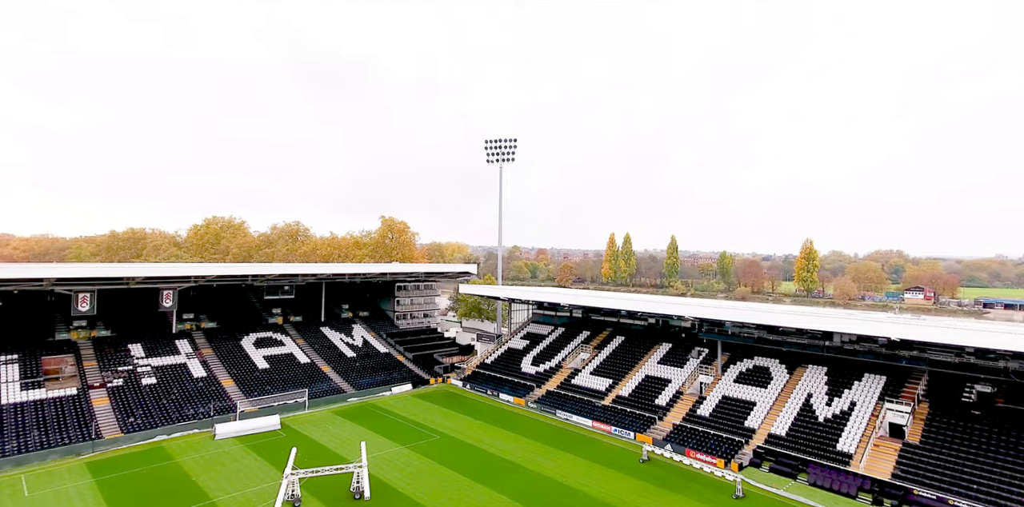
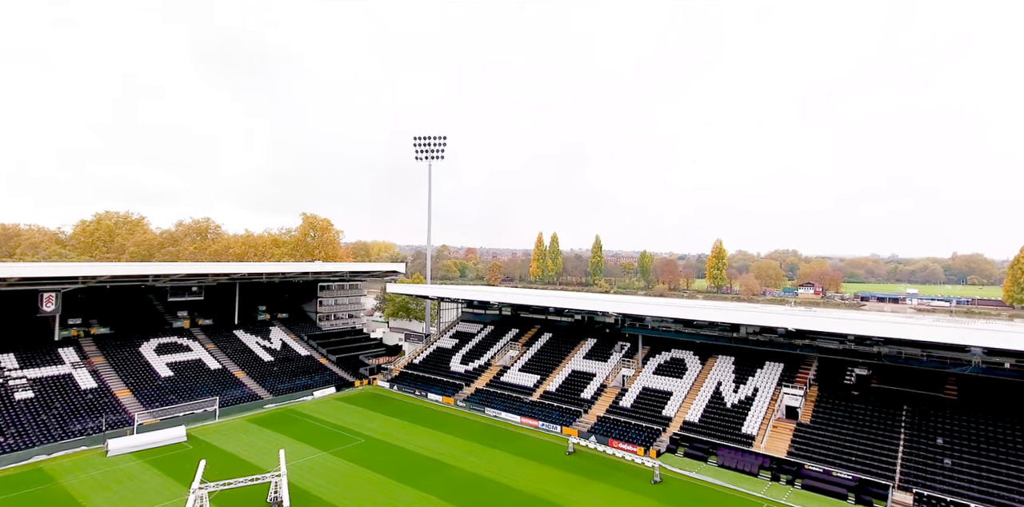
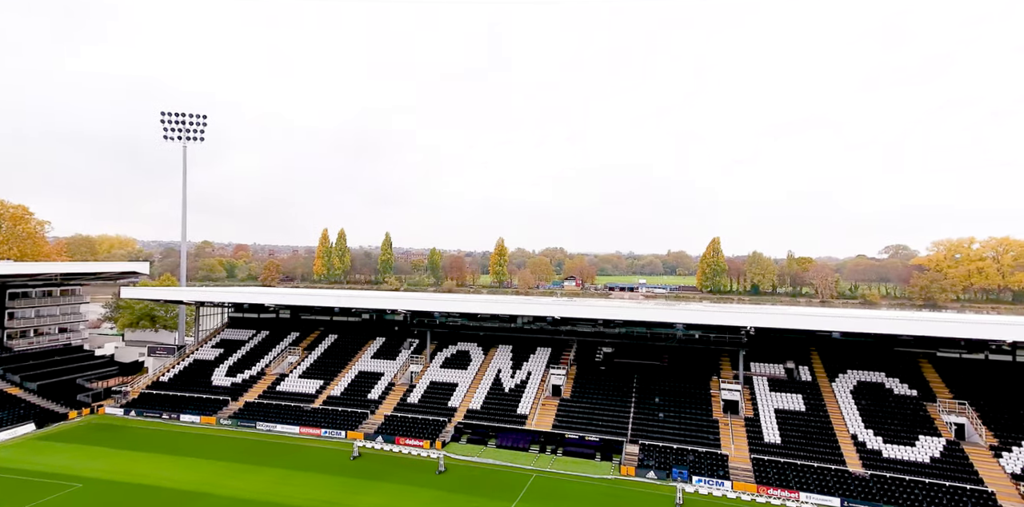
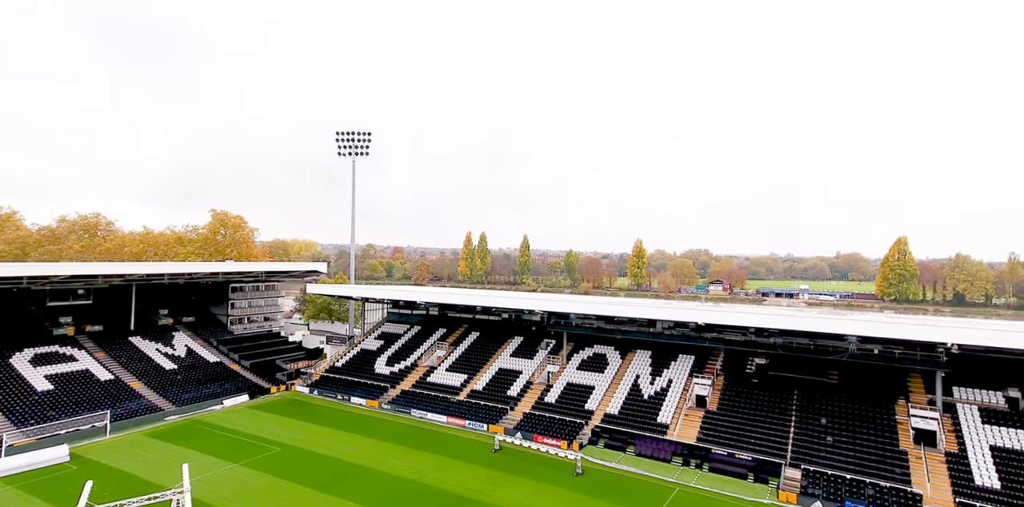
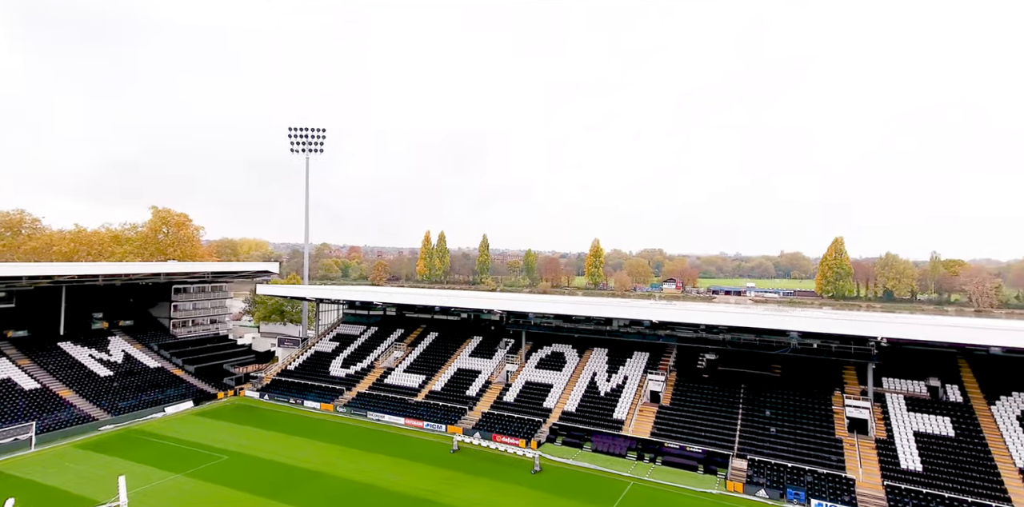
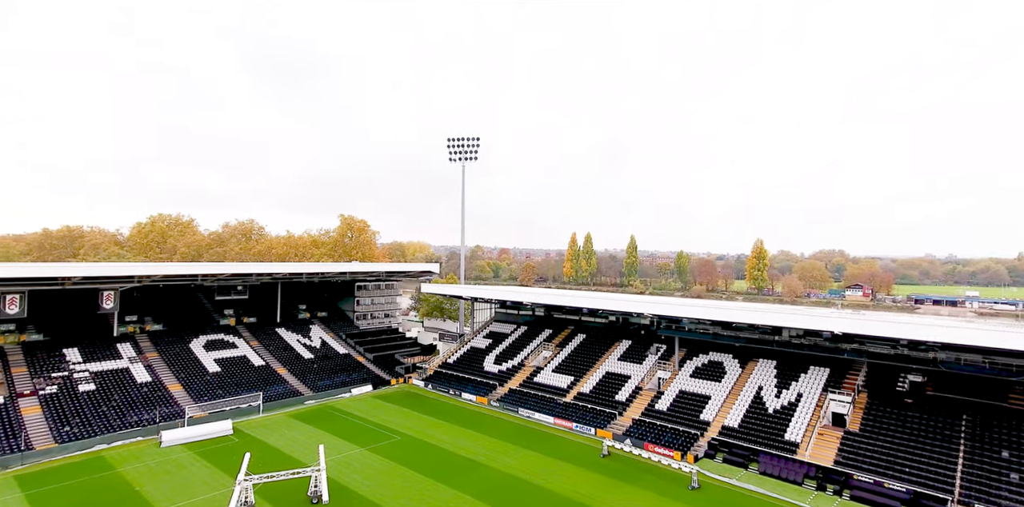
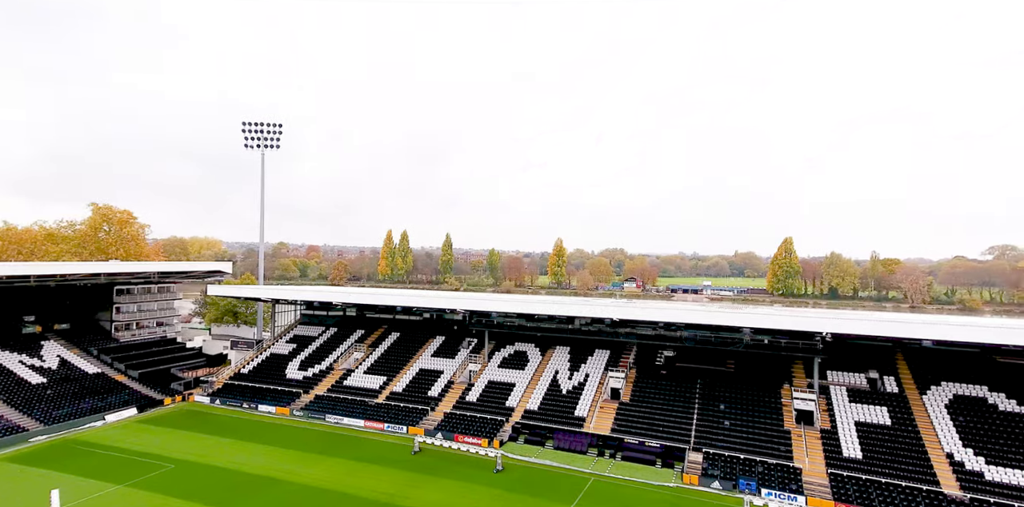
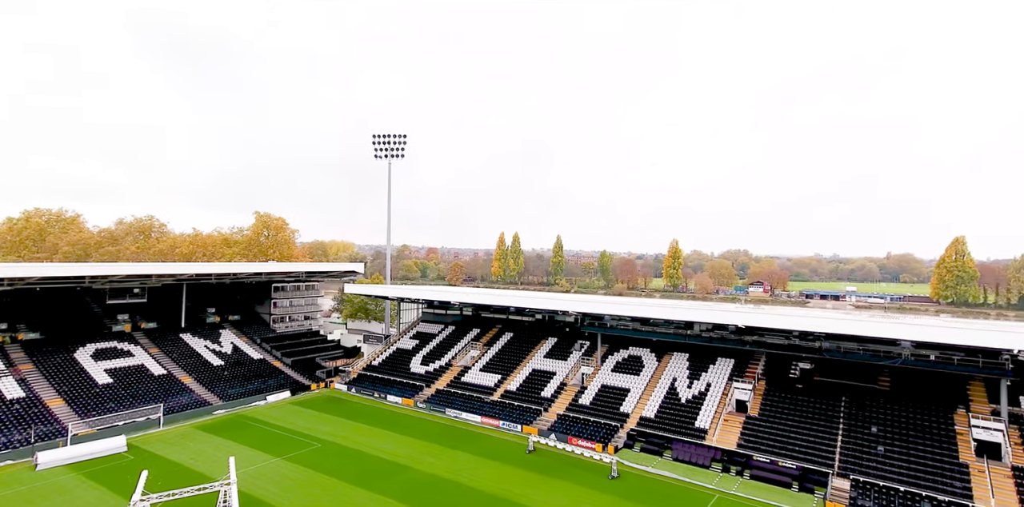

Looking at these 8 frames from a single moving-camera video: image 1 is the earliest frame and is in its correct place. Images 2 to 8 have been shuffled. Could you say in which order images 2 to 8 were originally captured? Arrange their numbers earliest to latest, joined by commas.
6, 2, 8, 4, 5, 7, 3
